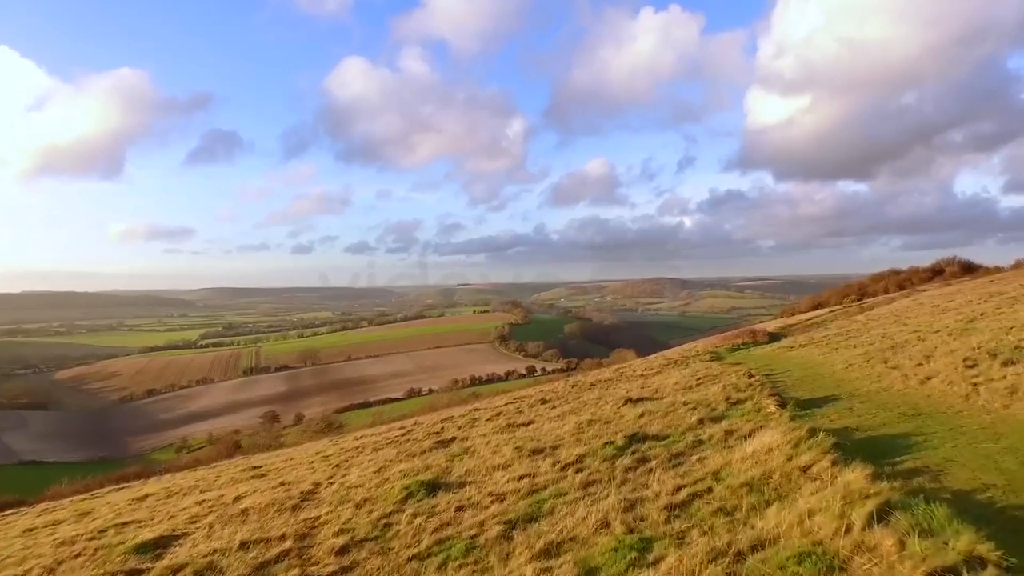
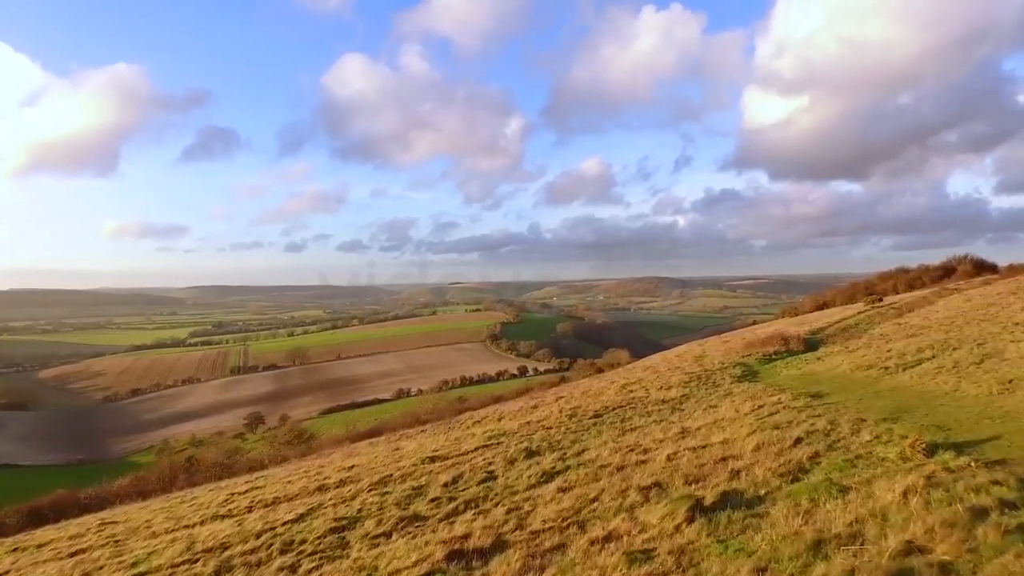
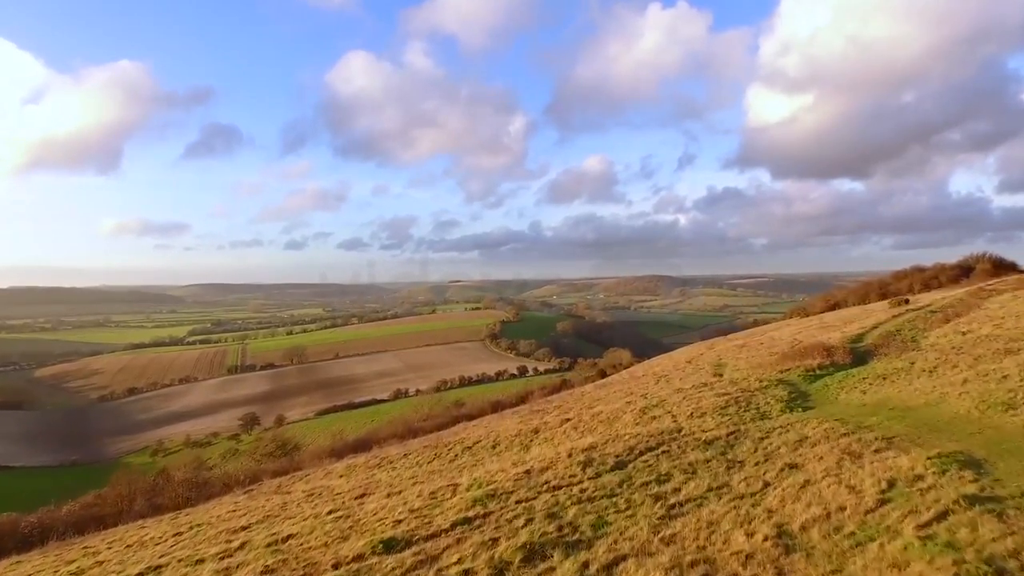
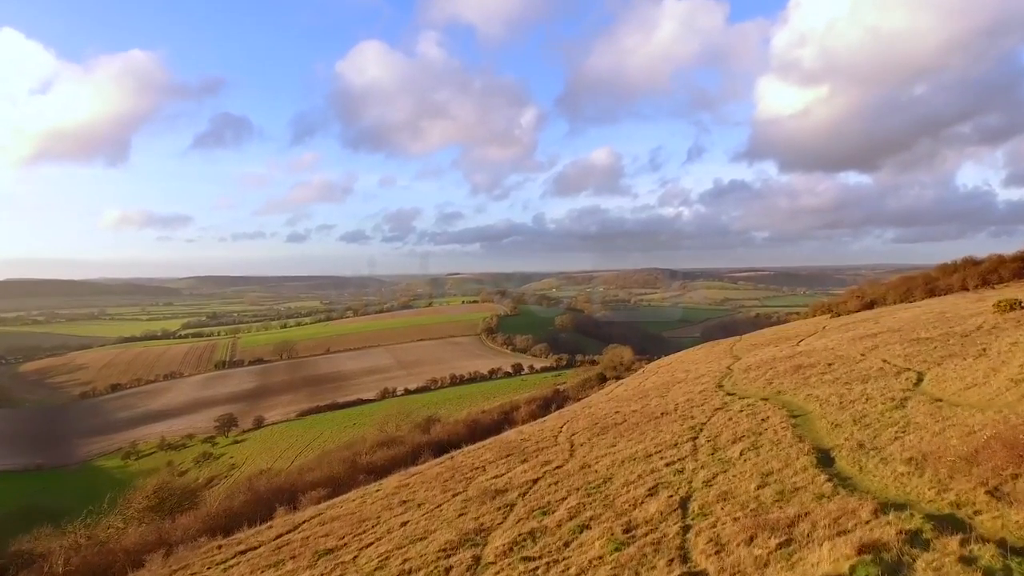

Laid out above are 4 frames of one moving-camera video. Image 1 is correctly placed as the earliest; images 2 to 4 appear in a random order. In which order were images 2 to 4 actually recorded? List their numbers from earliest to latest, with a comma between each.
2, 3, 4
